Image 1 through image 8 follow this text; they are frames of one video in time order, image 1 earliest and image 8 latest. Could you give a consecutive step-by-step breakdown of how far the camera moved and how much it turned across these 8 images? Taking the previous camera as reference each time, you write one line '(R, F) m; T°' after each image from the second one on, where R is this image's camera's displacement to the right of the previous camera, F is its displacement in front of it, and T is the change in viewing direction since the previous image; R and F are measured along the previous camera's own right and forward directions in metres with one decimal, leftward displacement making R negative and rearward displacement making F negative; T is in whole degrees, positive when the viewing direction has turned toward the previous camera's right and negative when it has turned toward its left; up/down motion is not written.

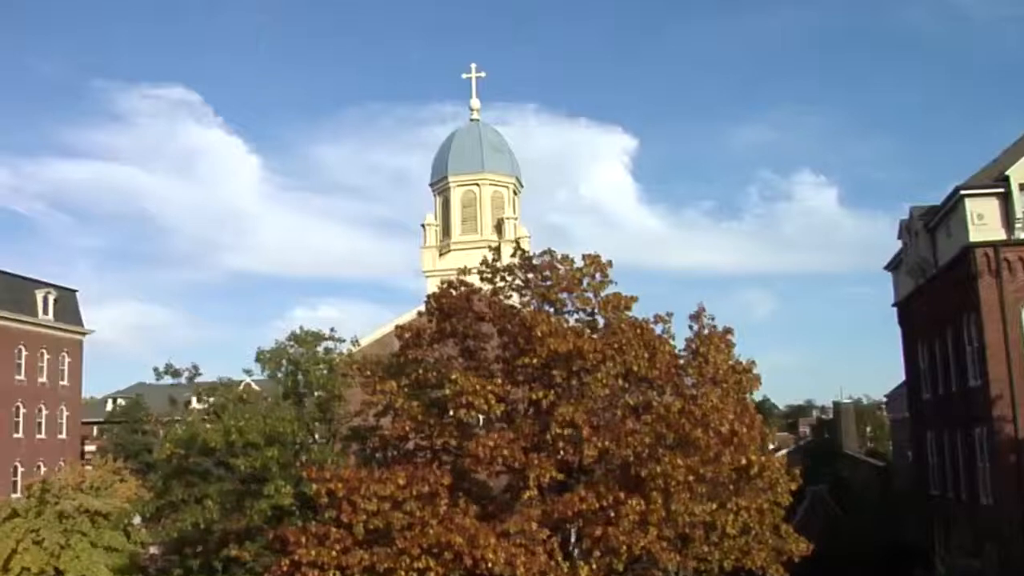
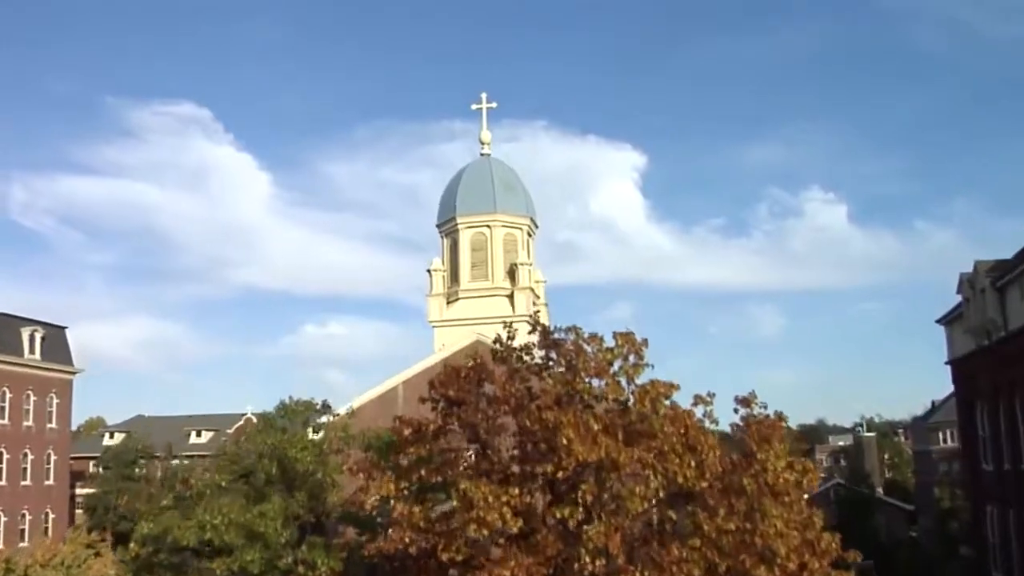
(-0.1, +2.1) m; 0°
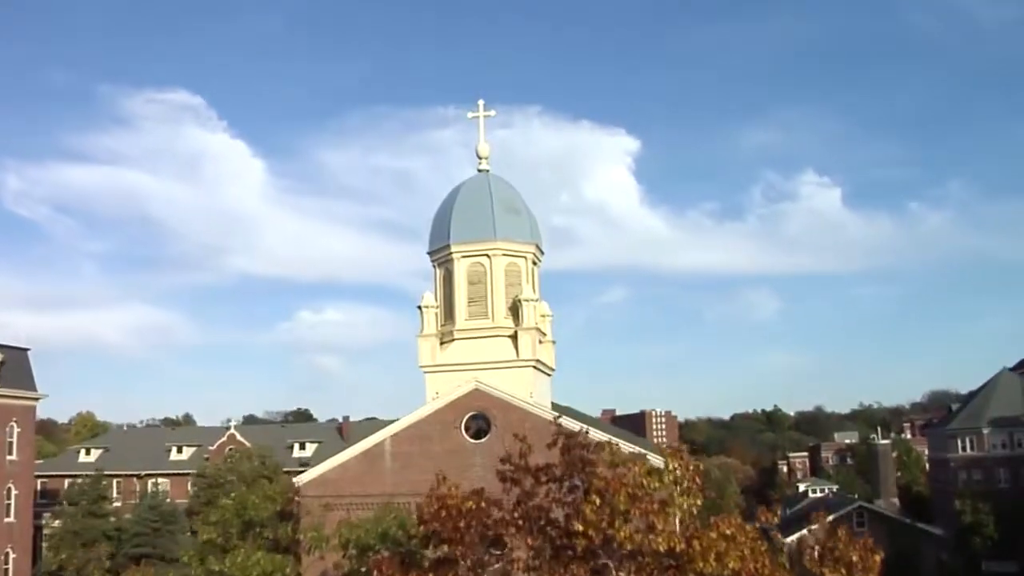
(-0.2, +3.1) m; 0°
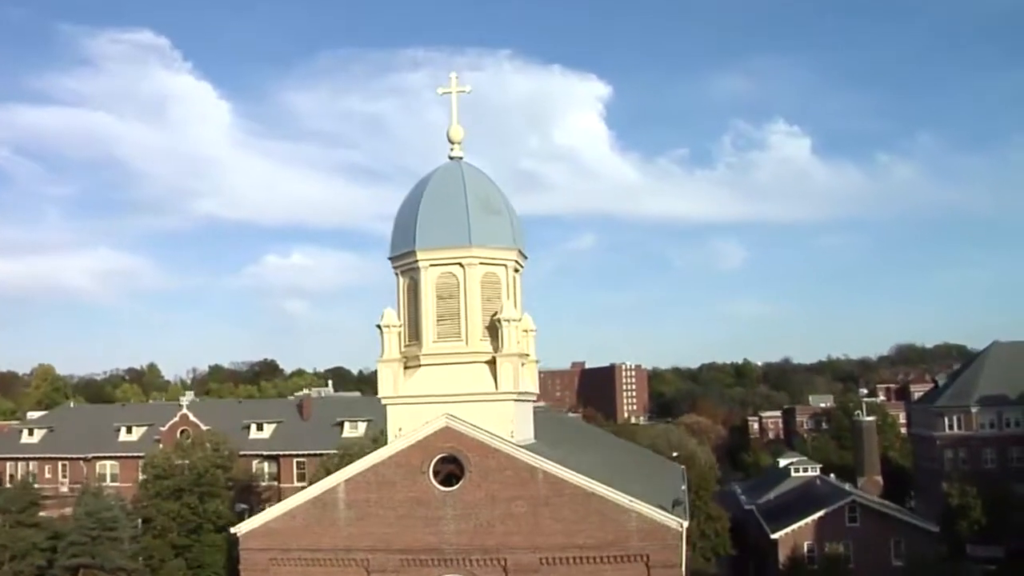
(-0.1, +3.3) m; +2°
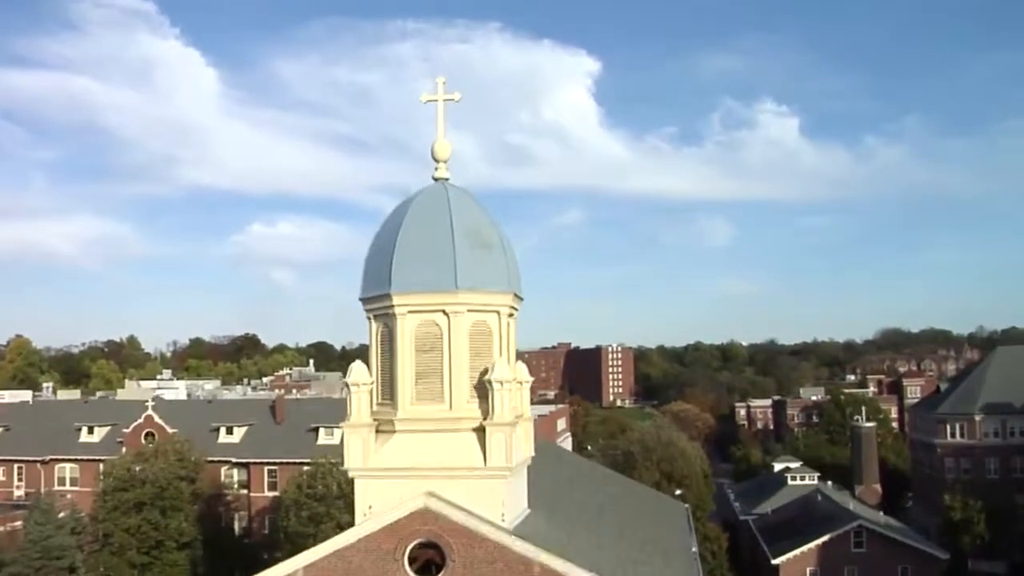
(-0.1, +2.8) m; +1°
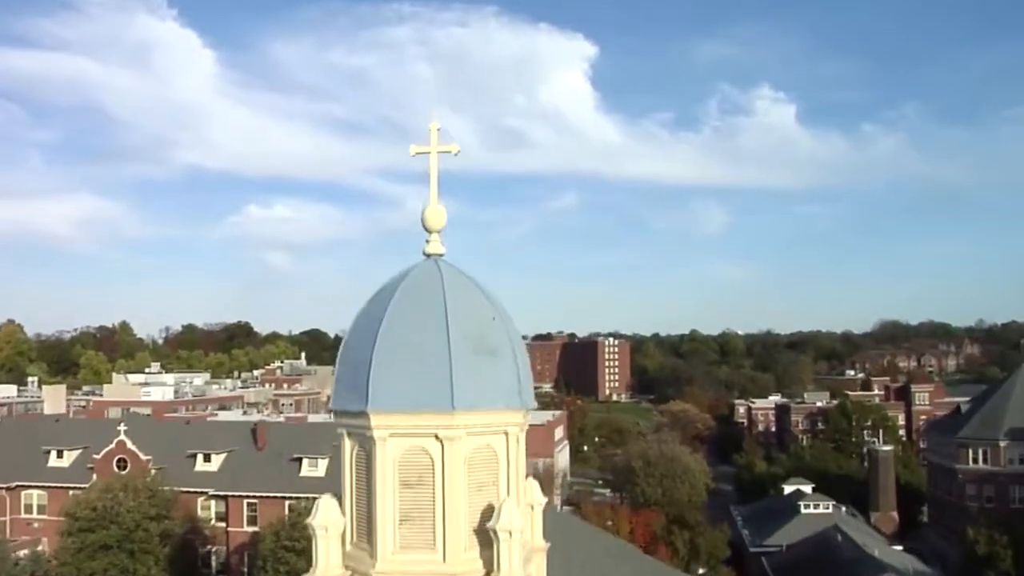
(-0.2, +3.2) m; 0°
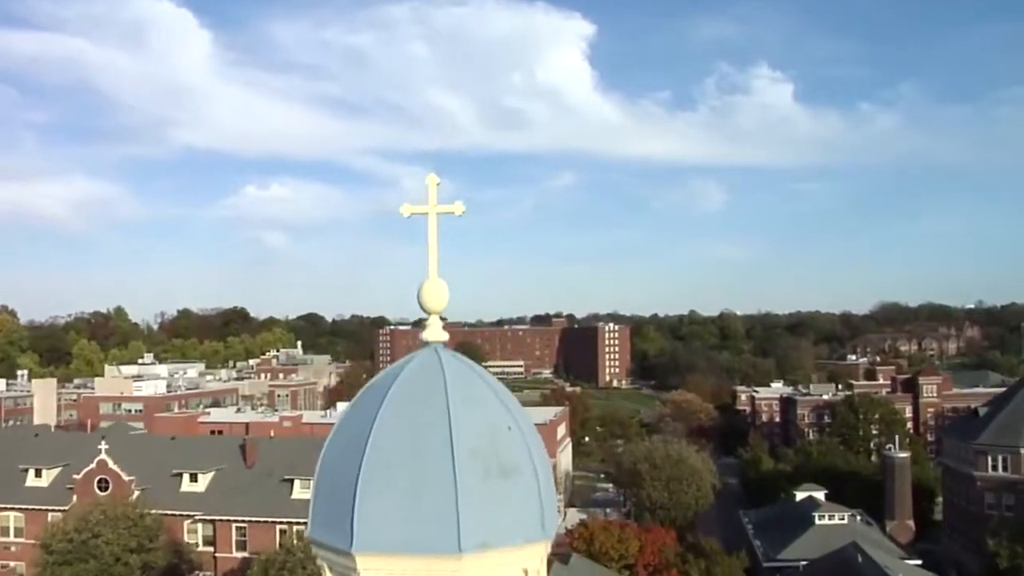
(-0.2, +2.3) m; 0°
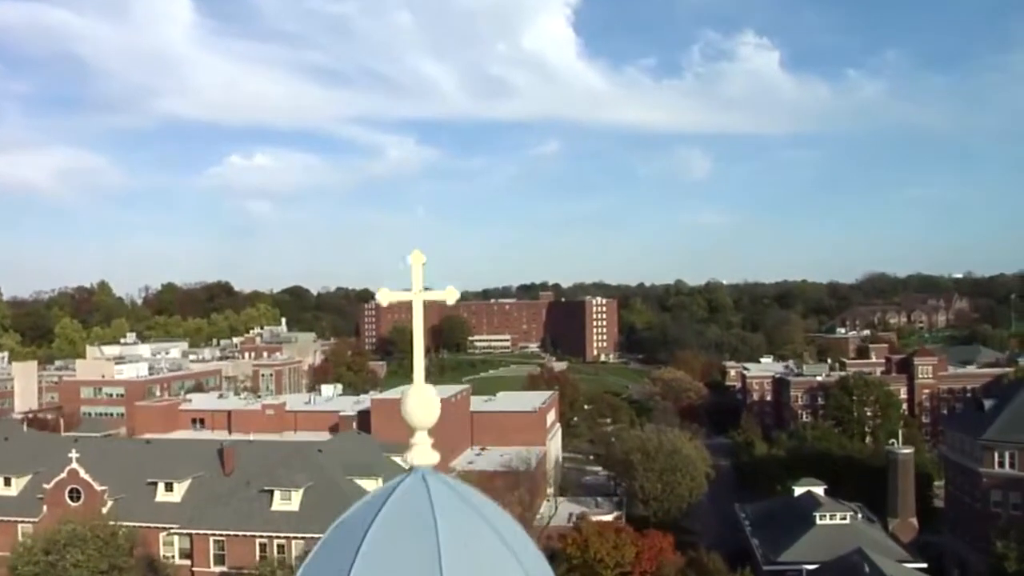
(-0.2, +2.0) m; +1°
